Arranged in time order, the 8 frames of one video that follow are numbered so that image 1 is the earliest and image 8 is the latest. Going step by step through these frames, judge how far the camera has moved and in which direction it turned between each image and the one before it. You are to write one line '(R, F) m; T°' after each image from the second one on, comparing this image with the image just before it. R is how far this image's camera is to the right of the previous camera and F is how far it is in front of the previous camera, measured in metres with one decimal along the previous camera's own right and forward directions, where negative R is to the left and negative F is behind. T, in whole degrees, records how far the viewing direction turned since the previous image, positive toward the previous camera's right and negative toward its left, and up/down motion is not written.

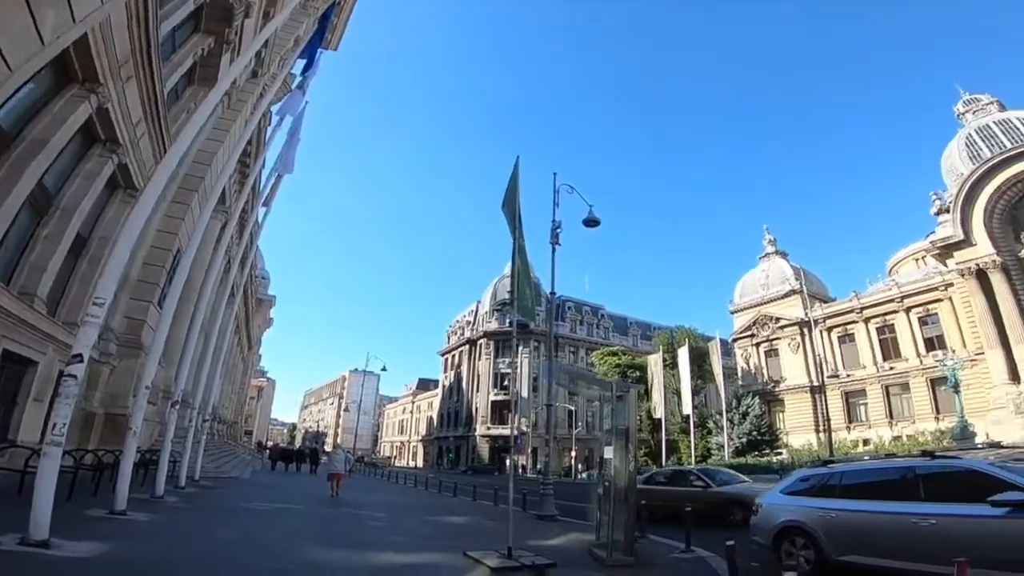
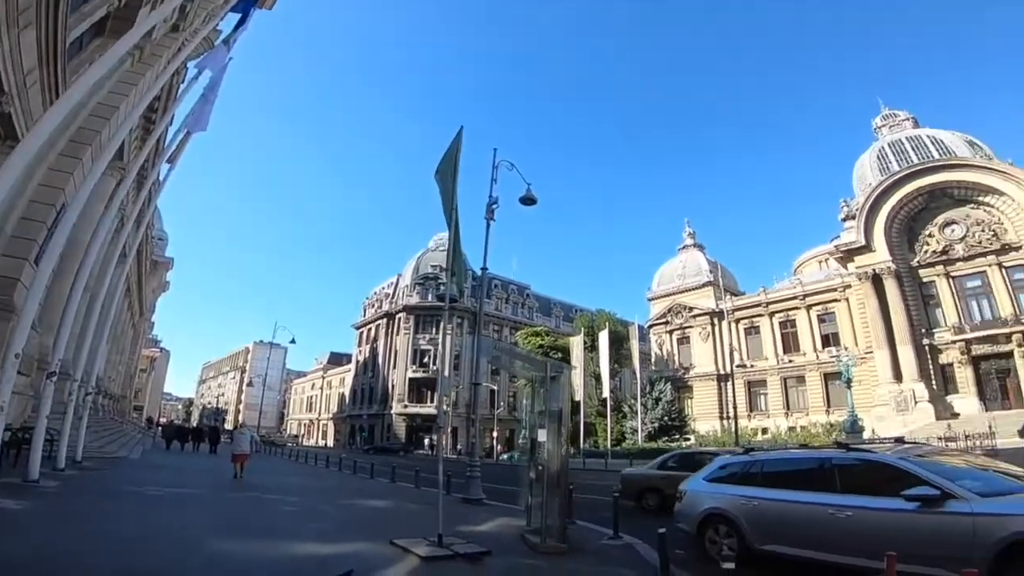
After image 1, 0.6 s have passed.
(-0.3, +0.4) m; +8°
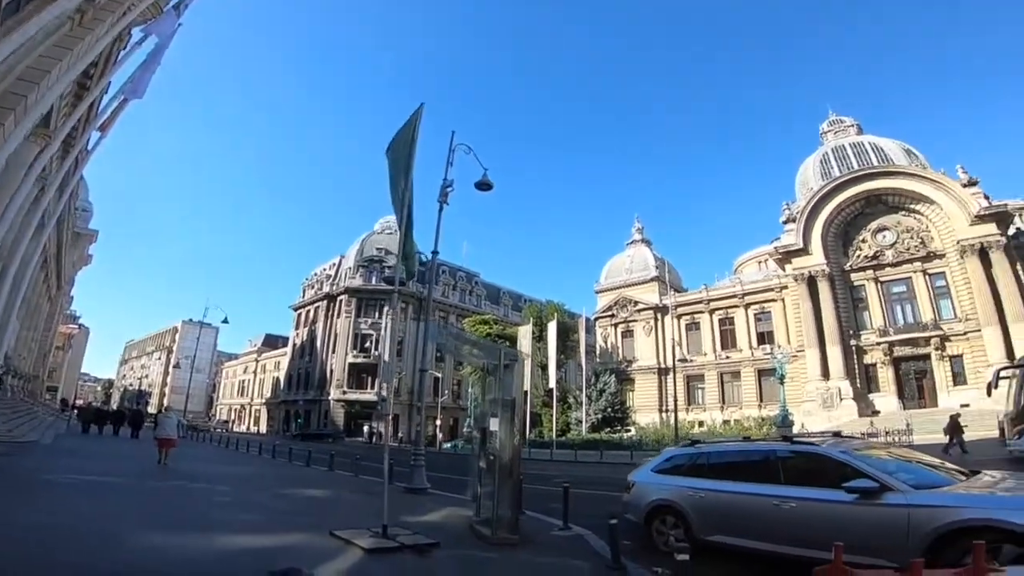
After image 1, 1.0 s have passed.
(-0.2, +0.3) m; +5°
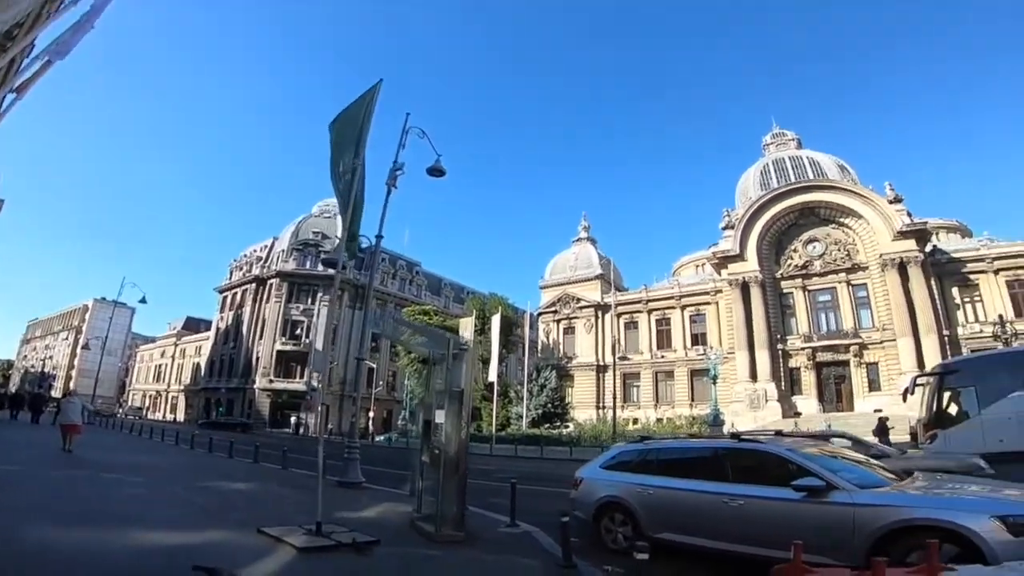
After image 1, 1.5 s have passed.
(-0.2, +0.4) m; +6°
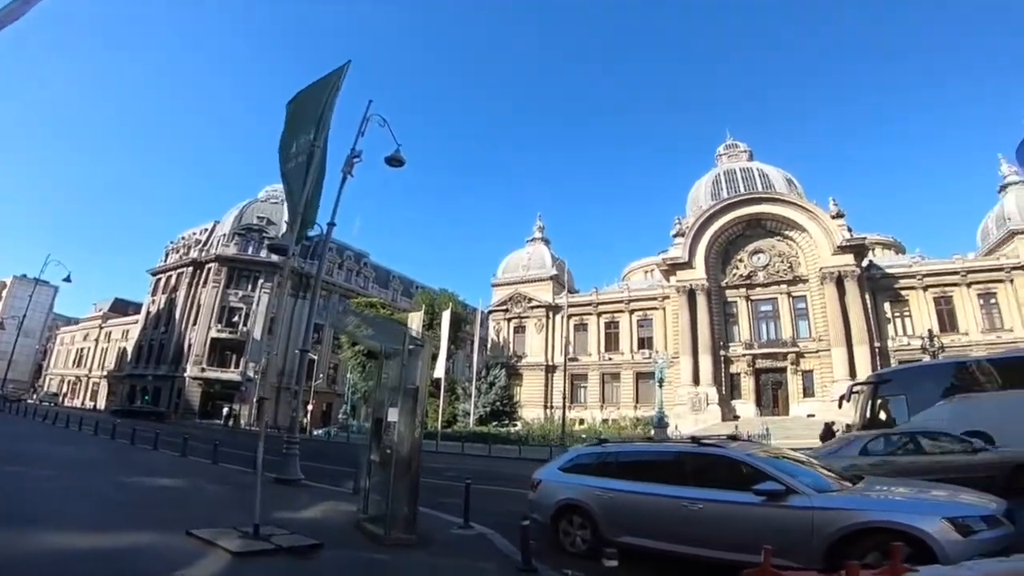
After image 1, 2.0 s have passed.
(-0.2, +0.4) m; +5°
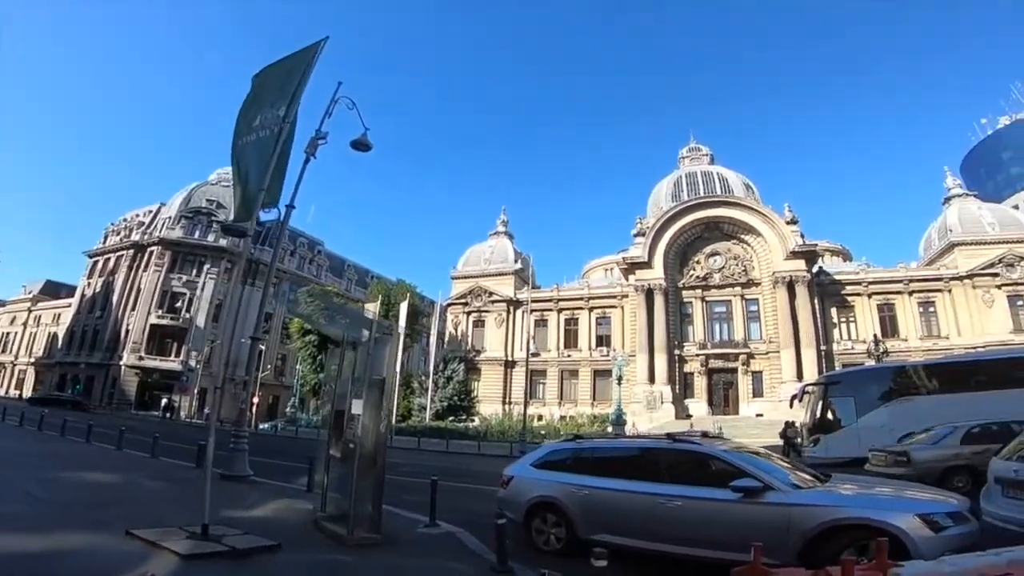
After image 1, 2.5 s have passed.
(-0.3, +0.4) m; +5°
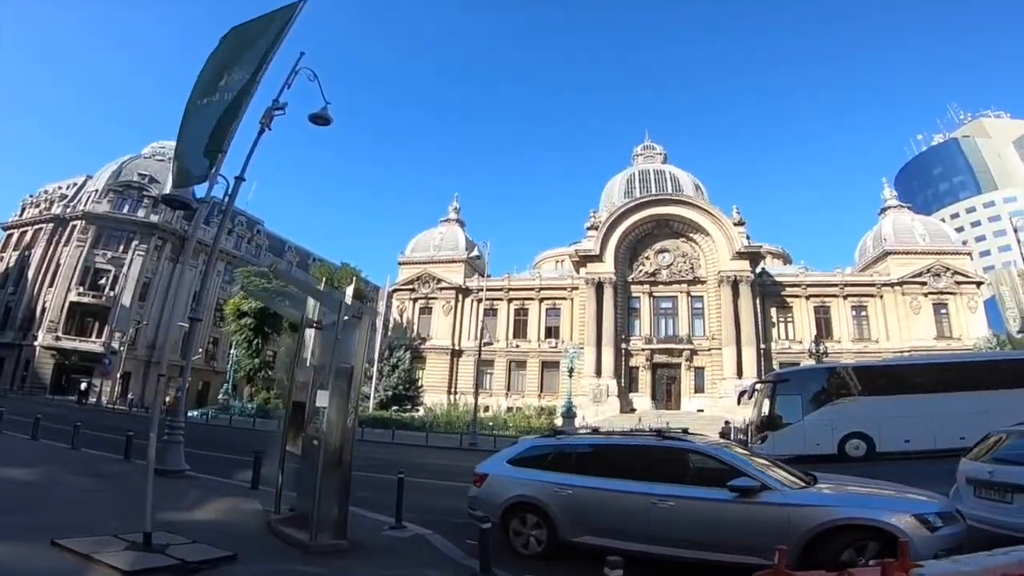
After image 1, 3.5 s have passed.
(-0.5, +0.5) m; +6°
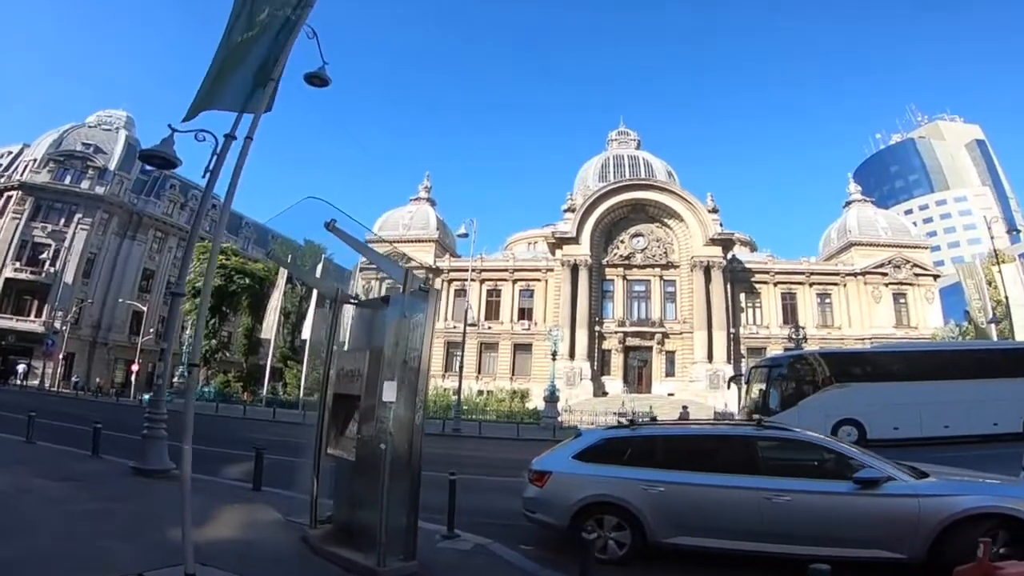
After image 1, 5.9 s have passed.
(-1.4, +0.9) m; +5°
